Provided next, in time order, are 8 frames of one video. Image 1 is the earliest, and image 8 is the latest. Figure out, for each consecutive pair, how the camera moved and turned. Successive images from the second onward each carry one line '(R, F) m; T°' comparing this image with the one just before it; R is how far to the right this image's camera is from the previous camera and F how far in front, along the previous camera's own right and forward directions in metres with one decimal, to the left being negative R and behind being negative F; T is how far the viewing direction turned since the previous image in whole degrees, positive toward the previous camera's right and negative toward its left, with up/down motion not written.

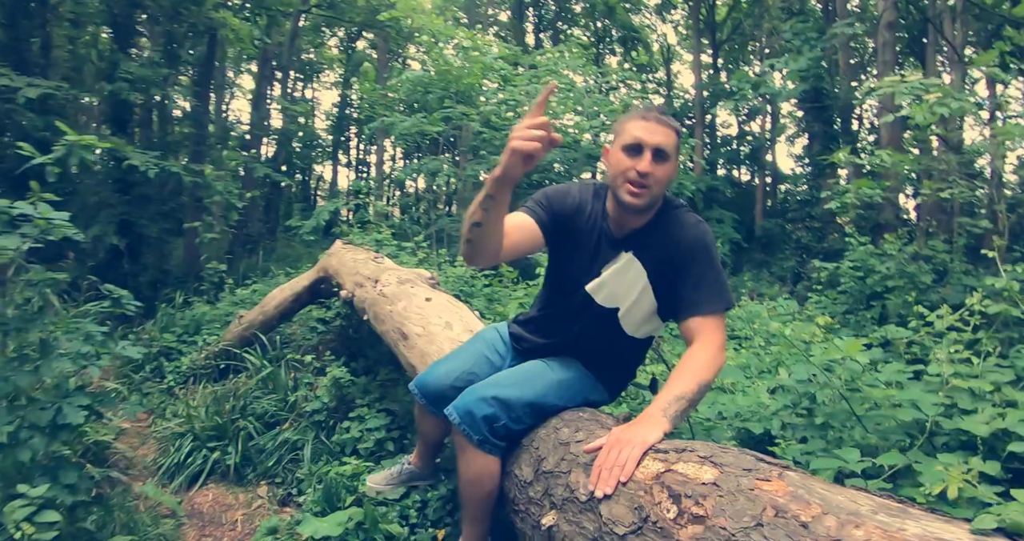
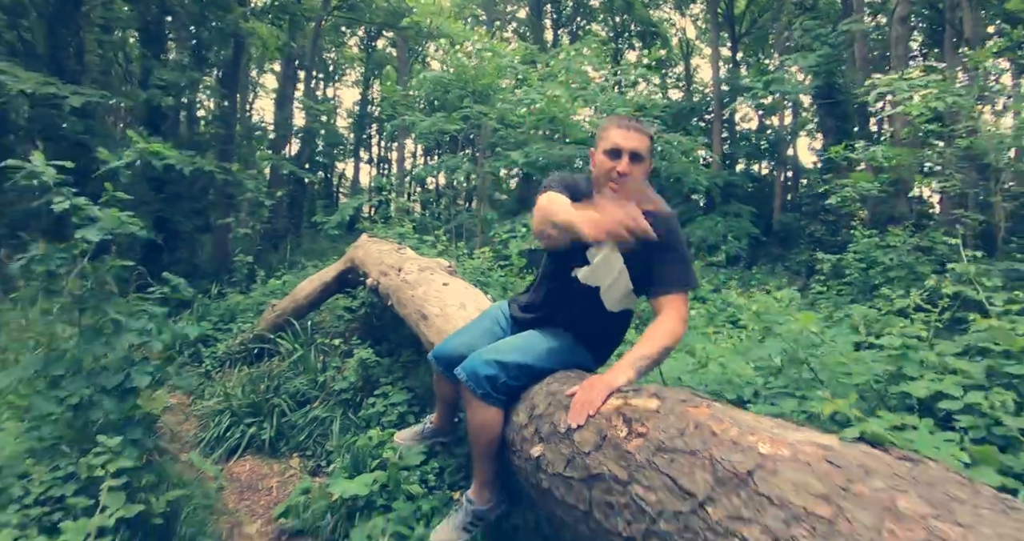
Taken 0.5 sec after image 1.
(+0.1, -0.3) m; -2°
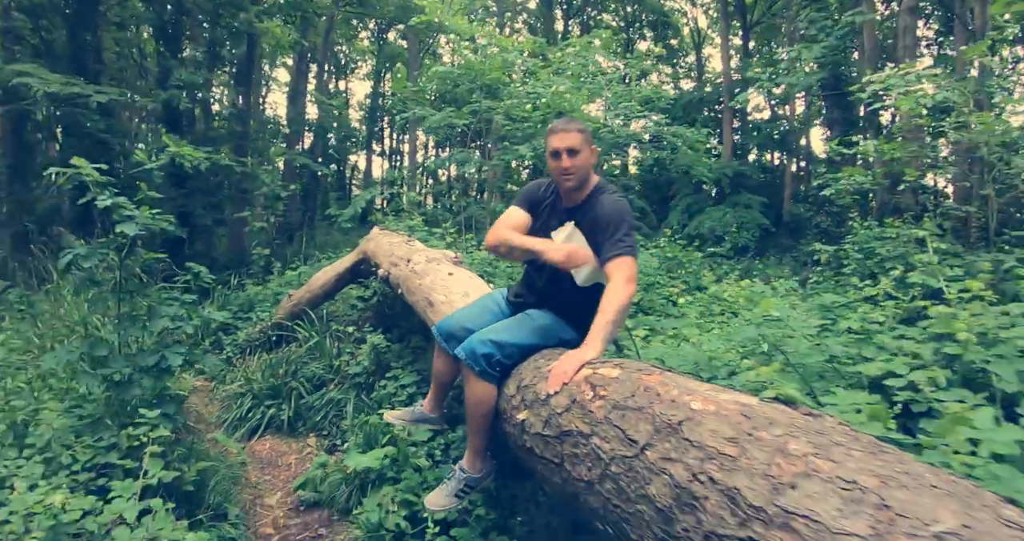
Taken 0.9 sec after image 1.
(+0.1, -0.2) m; -1°
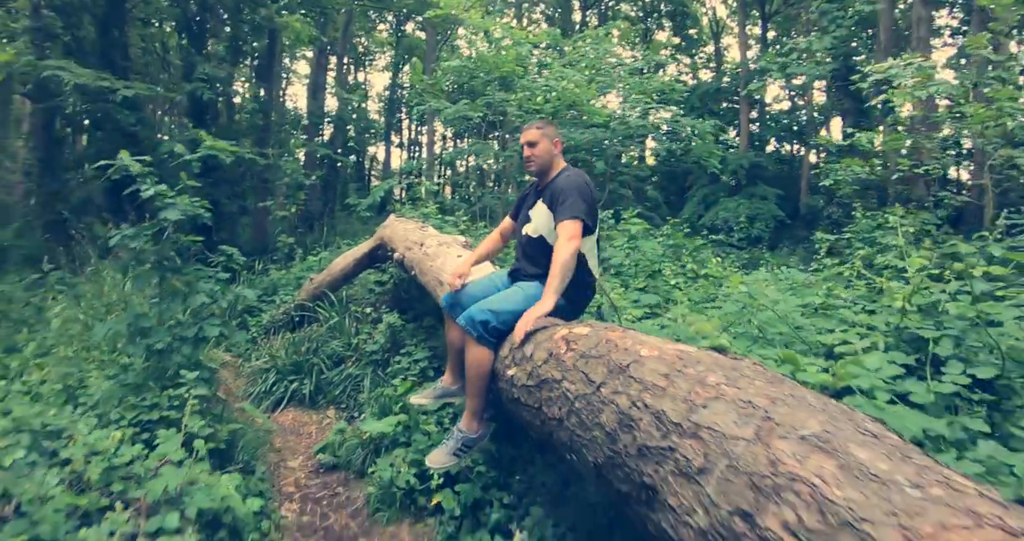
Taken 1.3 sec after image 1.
(+0.1, -0.3) m; -2°
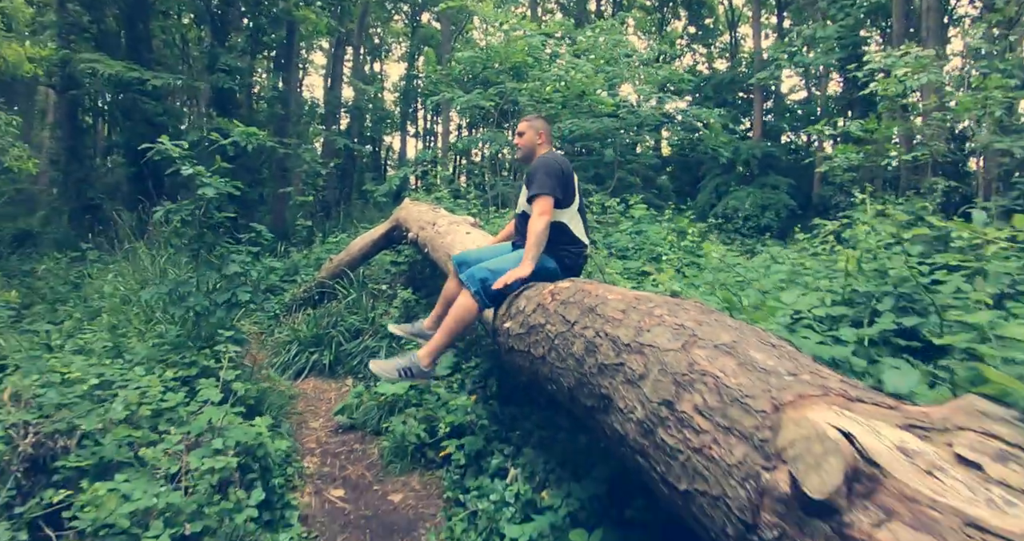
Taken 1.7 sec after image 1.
(+0.1, -0.3) m; -2°
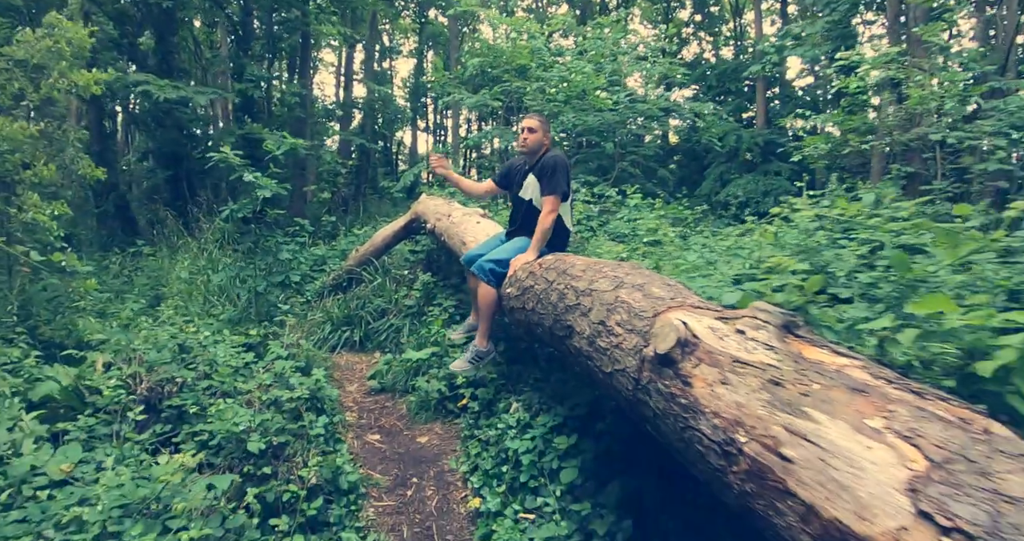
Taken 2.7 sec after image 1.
(+0.1, -0.7) m; -1°
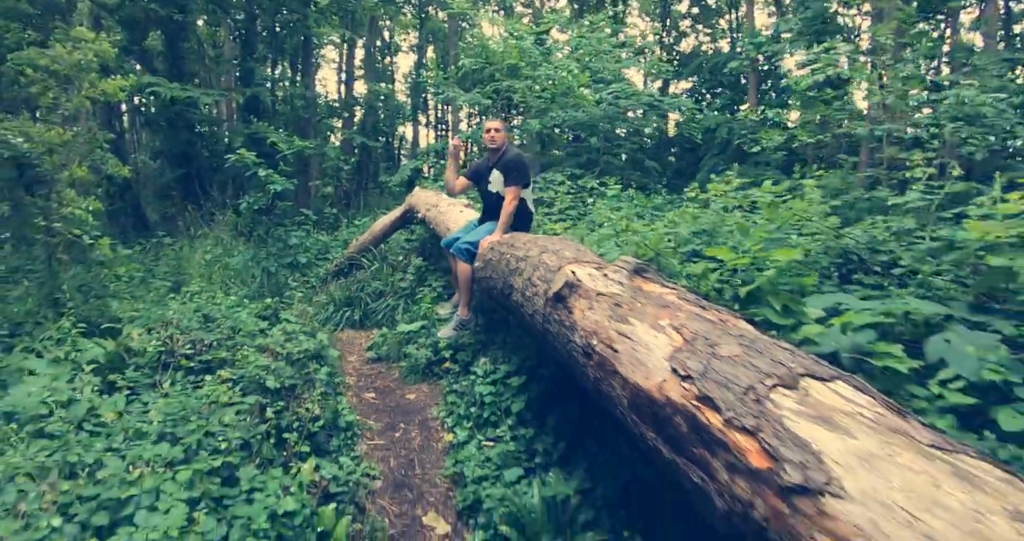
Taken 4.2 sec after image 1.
(+0.3, -0.7) m; -1°
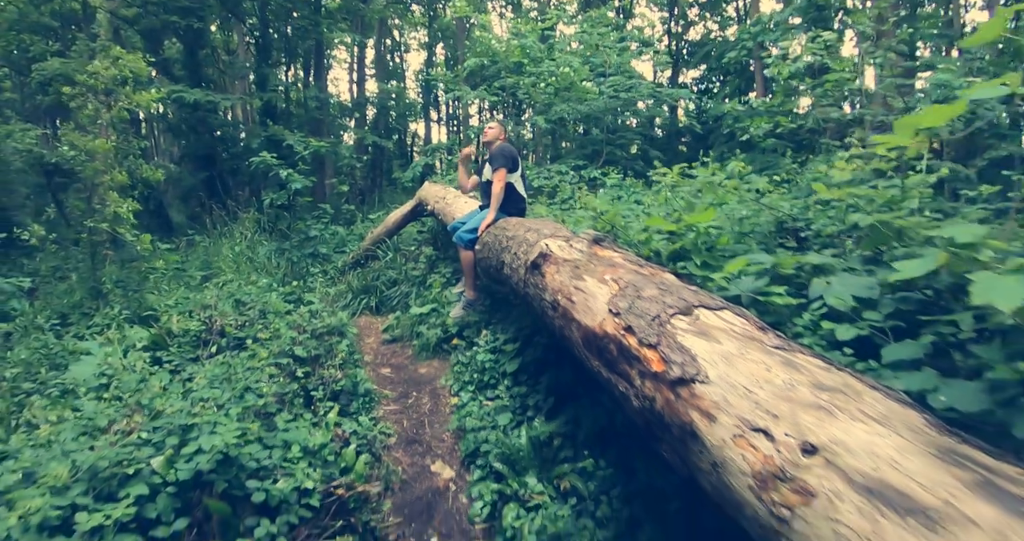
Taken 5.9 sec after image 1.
(+0.2, -0.5) m; -2°
